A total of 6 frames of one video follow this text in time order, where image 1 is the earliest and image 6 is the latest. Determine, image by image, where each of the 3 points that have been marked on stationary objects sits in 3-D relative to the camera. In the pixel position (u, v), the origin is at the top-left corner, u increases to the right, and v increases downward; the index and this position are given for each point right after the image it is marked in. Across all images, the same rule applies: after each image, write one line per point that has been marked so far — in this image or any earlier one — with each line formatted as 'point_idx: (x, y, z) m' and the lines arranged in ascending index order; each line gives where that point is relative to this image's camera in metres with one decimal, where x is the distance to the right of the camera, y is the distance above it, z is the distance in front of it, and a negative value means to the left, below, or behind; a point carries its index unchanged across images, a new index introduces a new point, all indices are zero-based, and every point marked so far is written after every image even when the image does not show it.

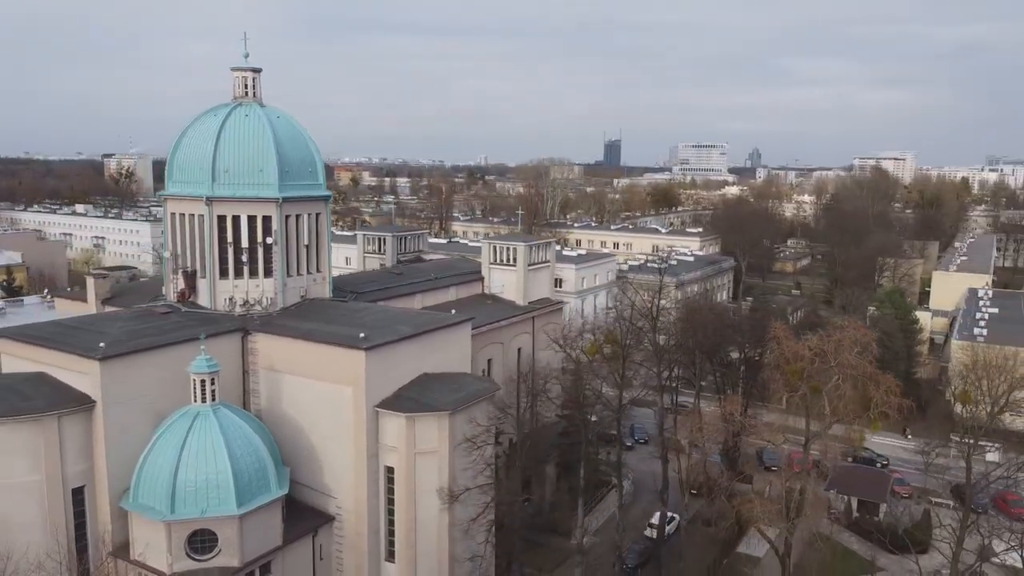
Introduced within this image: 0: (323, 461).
0: (-4.7, -4.3, +20.0) m
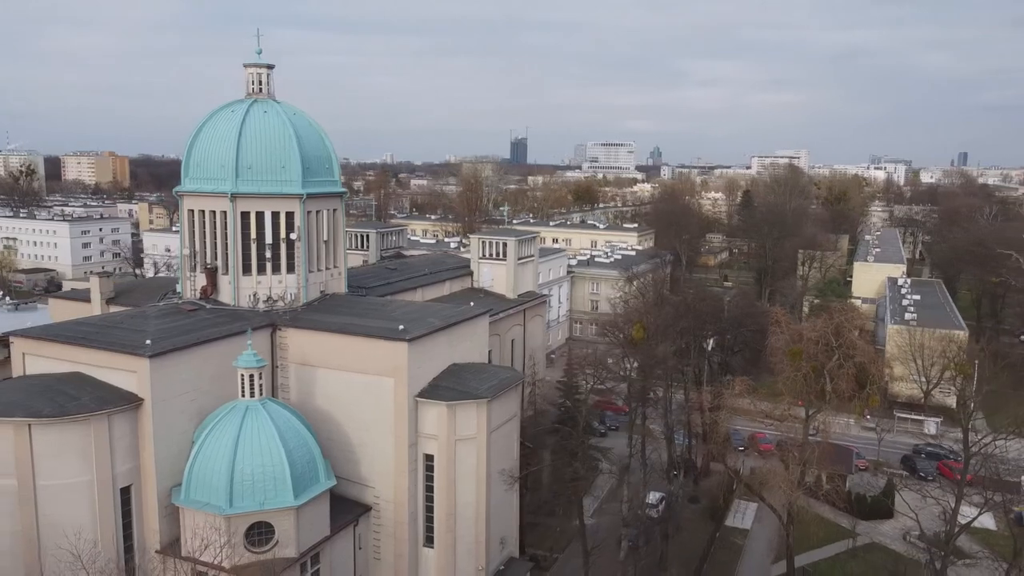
0: (-3.8, -4.2, +20.4) m
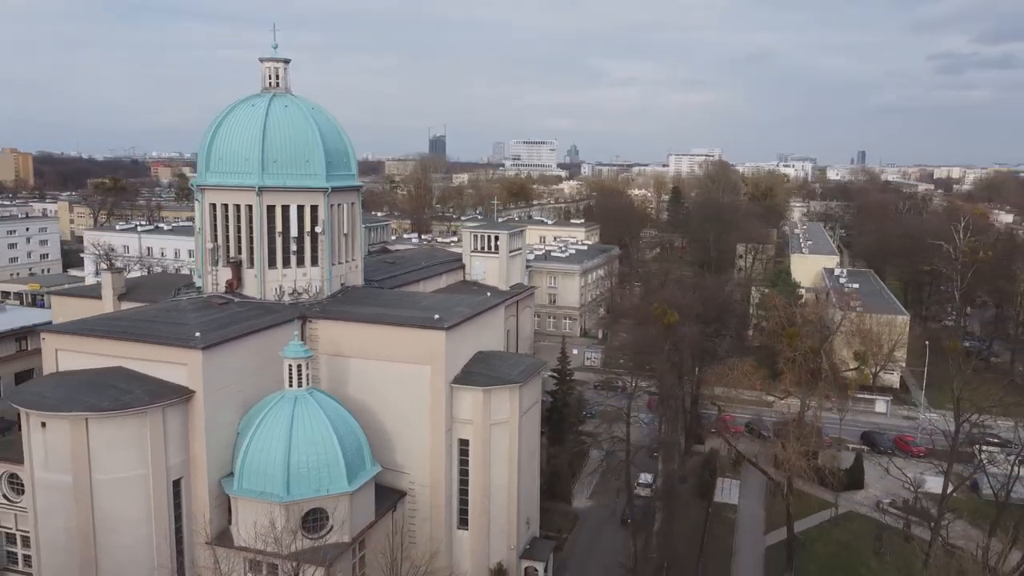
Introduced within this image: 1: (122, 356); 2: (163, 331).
0: (-3.0, -3.9, +20.9) m
1: (-8.9, -1.5, +18.3) m
2: (-7.9, -1.0, +18.3) m
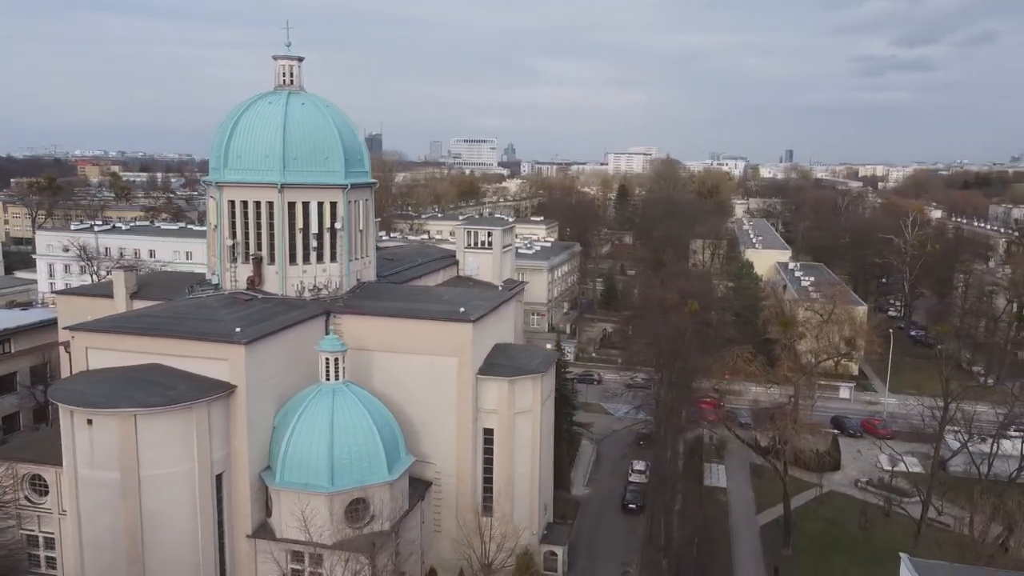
0: (-2.4, -3.8, +21.3) m
1: (-8.1, -1.5, +18.3) m
2: (-7.1, -0.9, +18.4) m
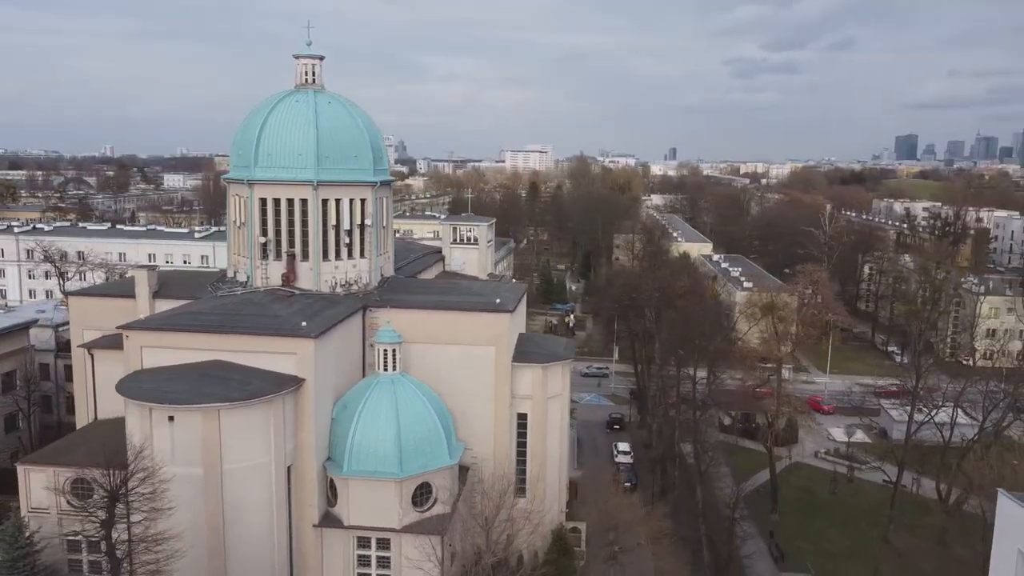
0: (-1.5, -3.6, +22.2) m
1: (-6.7, -1.4, +18.4) m
2: (-5.8, -0.8, +18.7) m
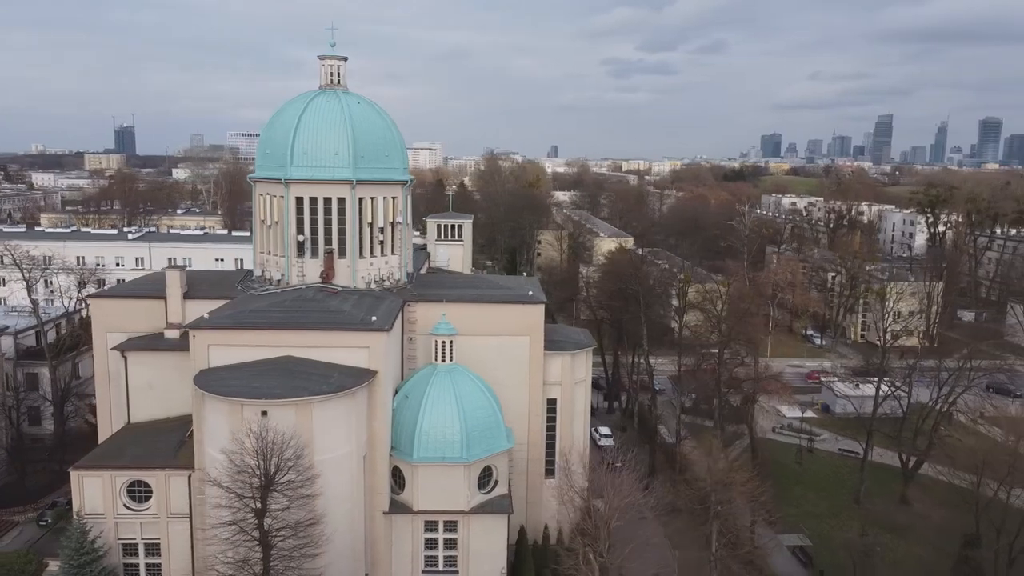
0: (-0.5, -3.4, +23.3) m
1: (-5.2, -1.3, +18.8) m
2: (-4.4, -0.7, +19.2) m
